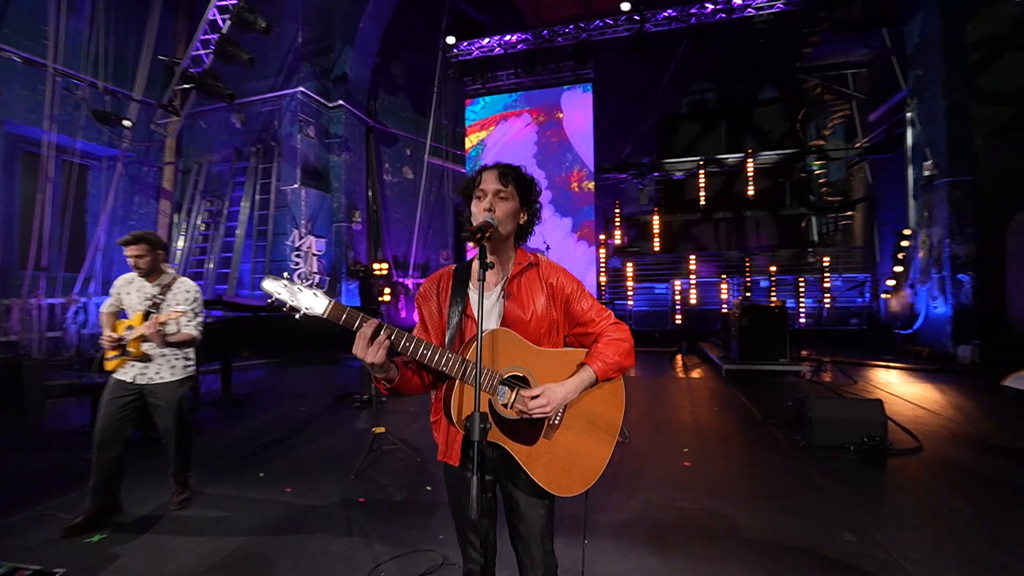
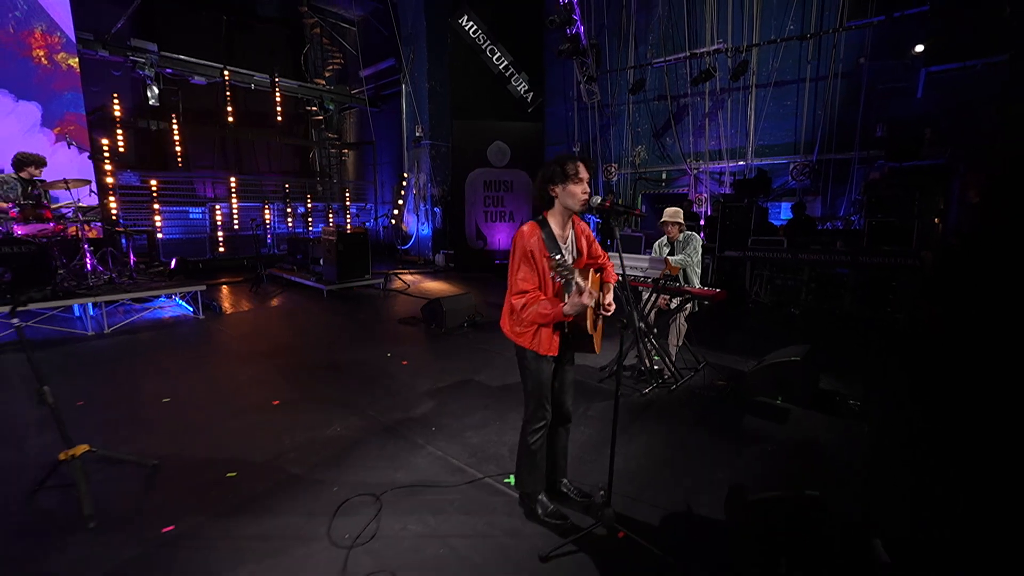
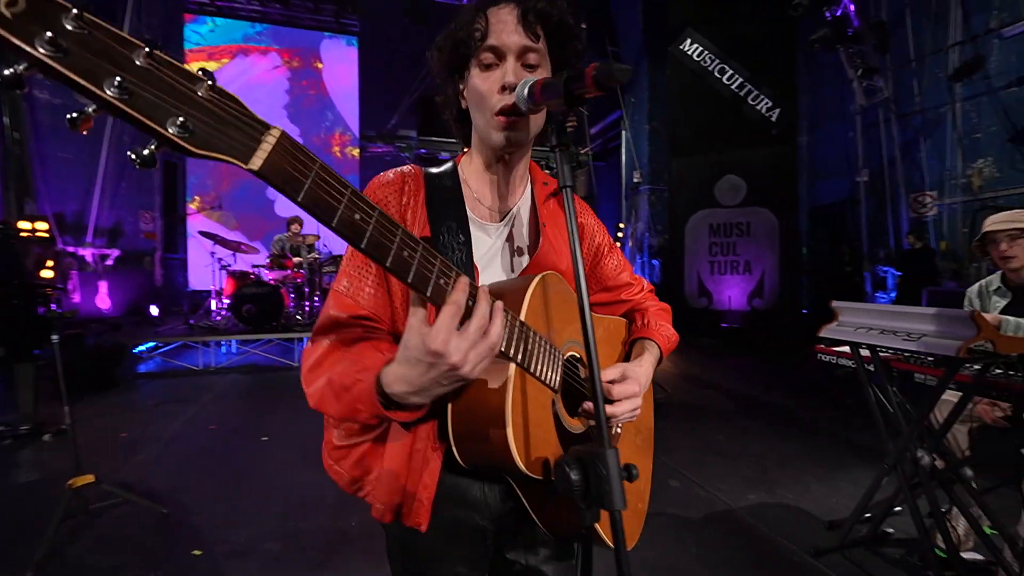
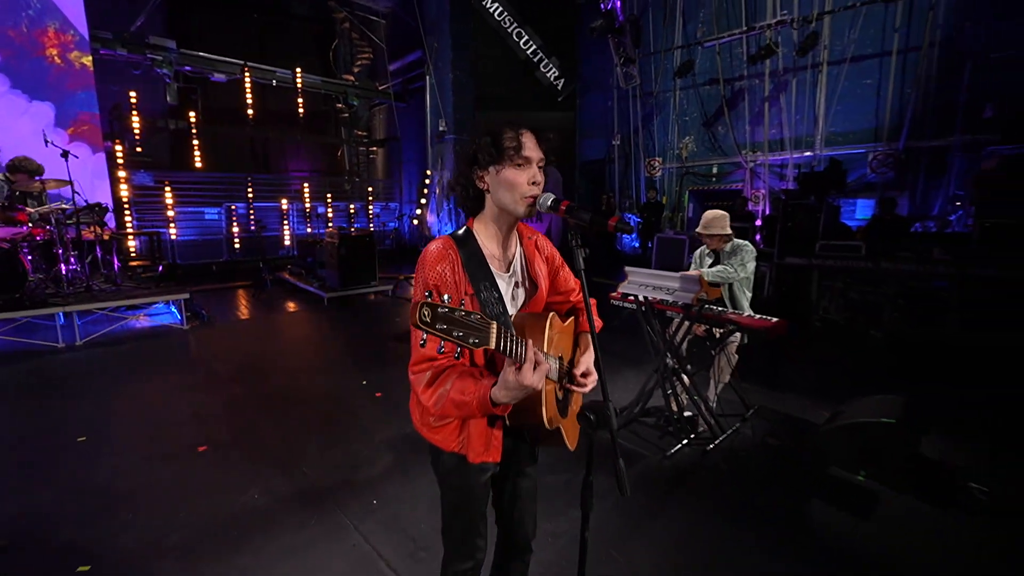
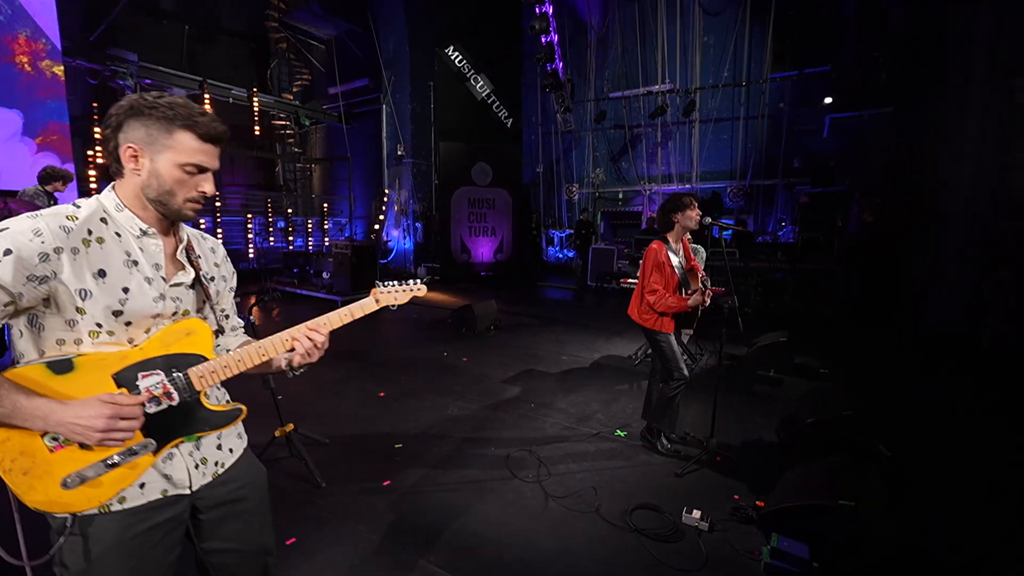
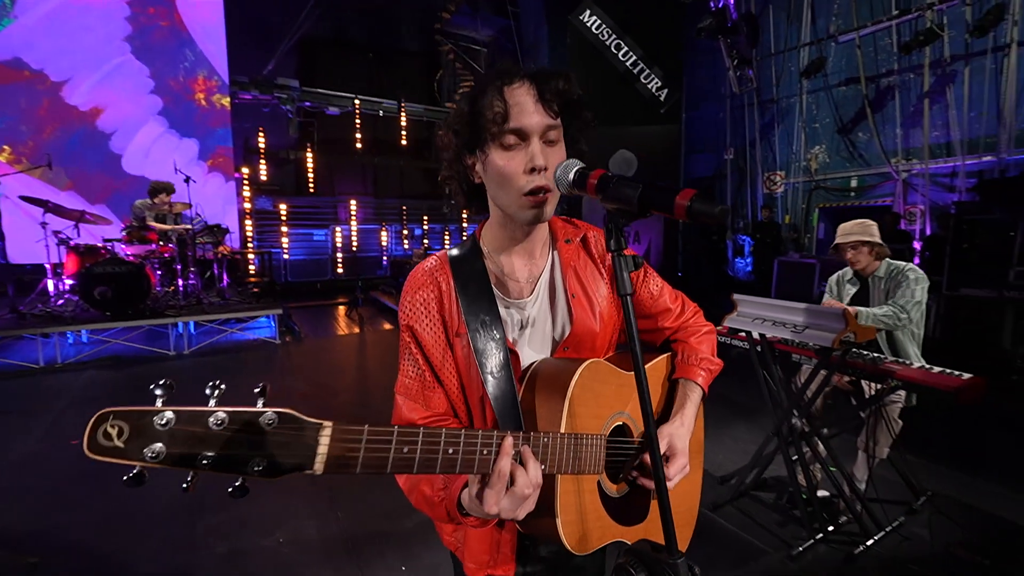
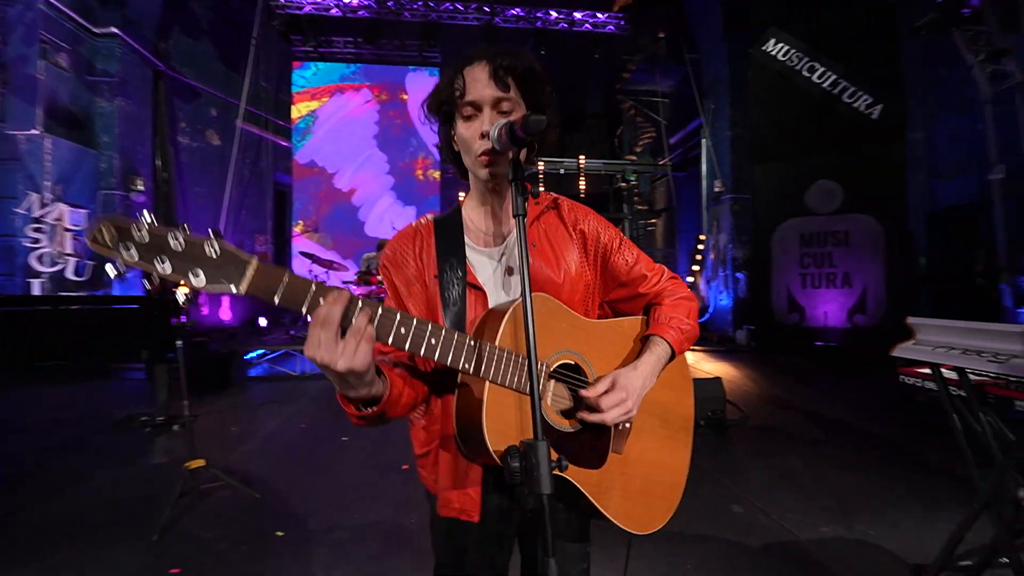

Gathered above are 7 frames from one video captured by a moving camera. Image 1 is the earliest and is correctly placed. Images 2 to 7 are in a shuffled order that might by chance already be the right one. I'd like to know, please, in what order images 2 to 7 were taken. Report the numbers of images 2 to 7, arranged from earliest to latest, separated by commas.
7, 3, 6, 4, 2, 5
